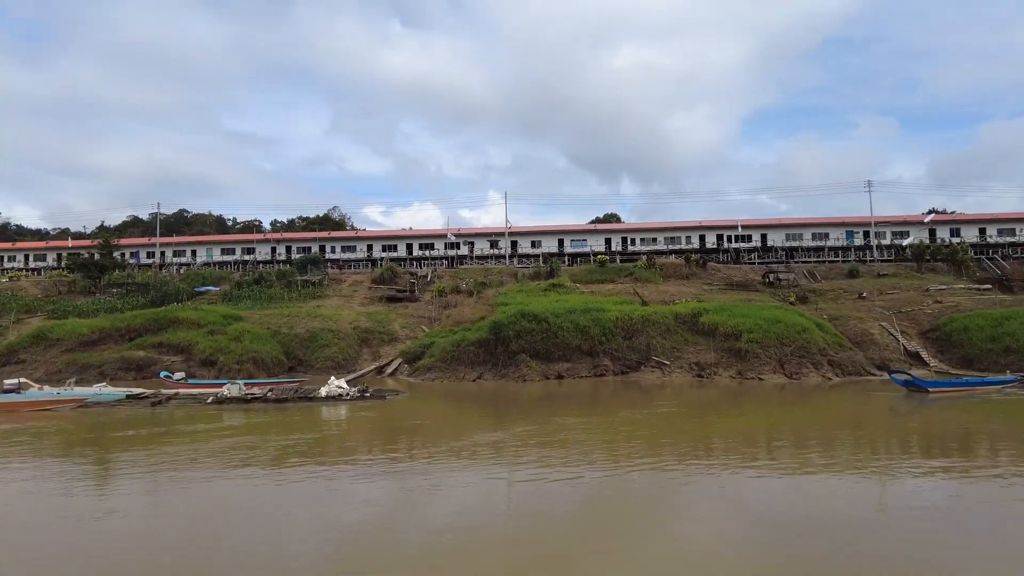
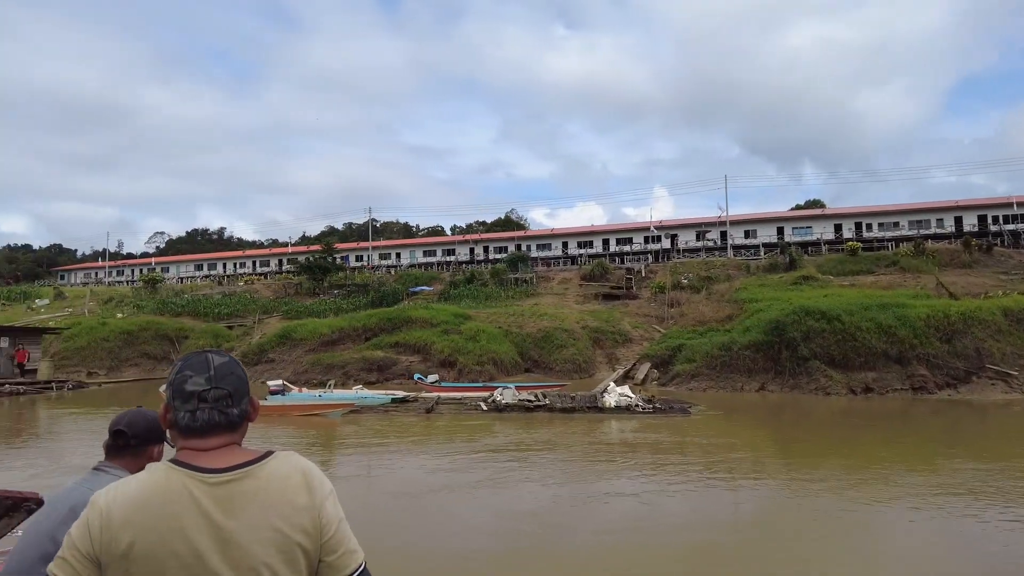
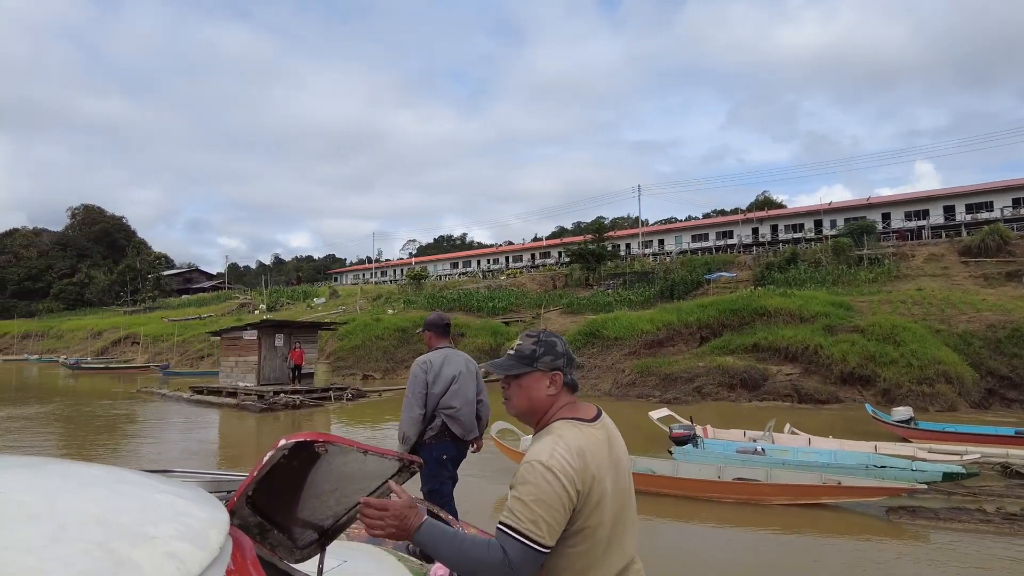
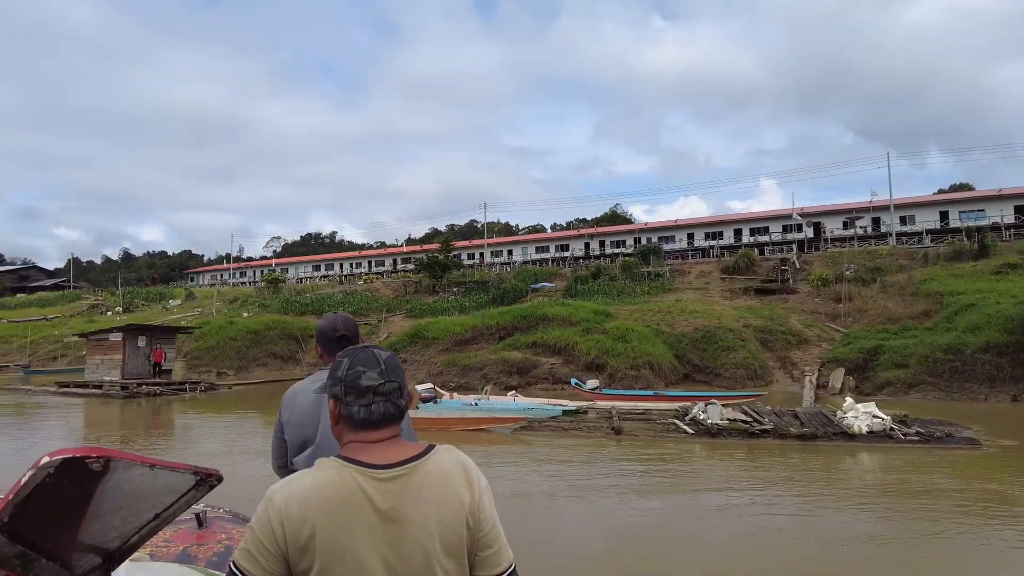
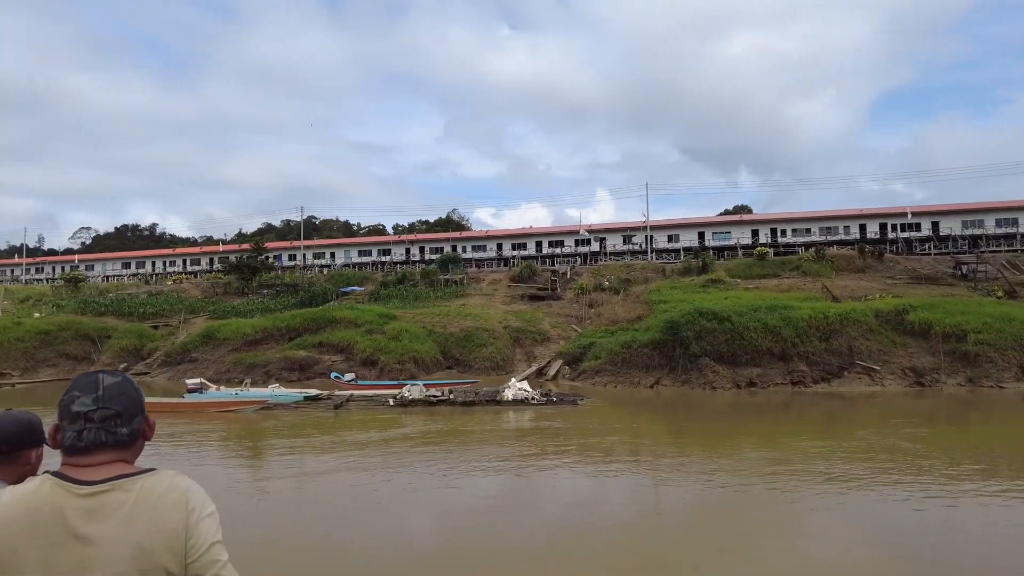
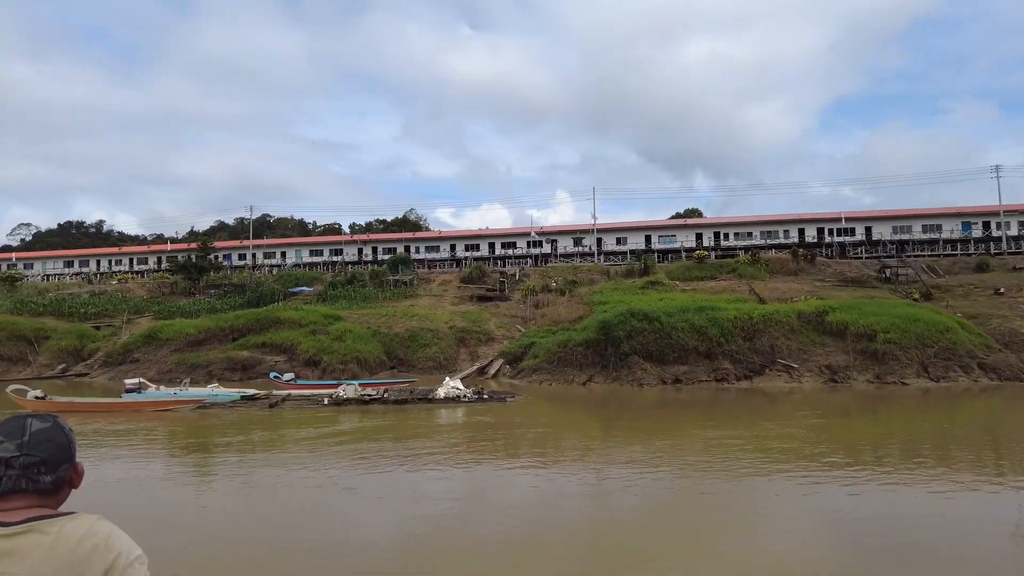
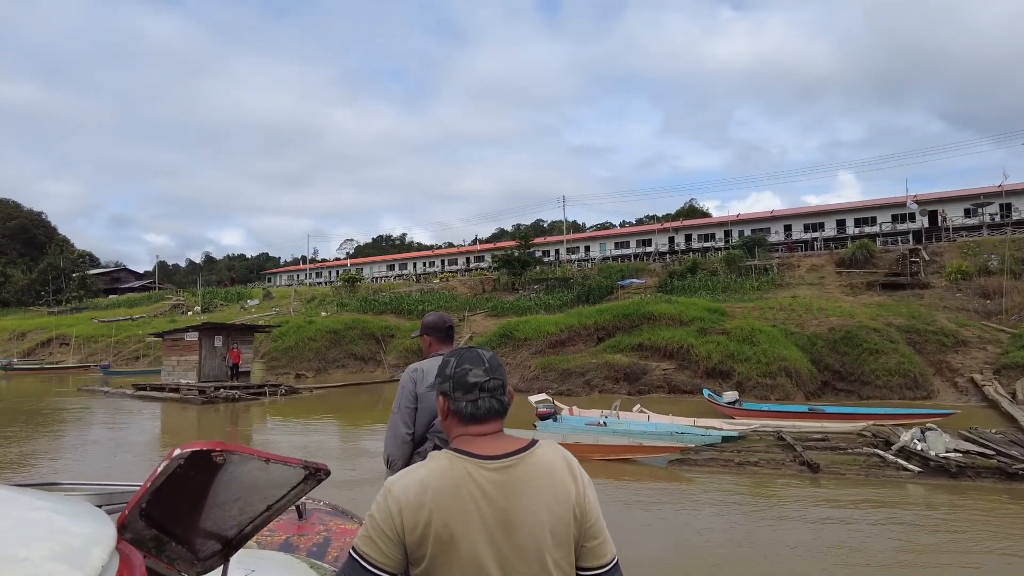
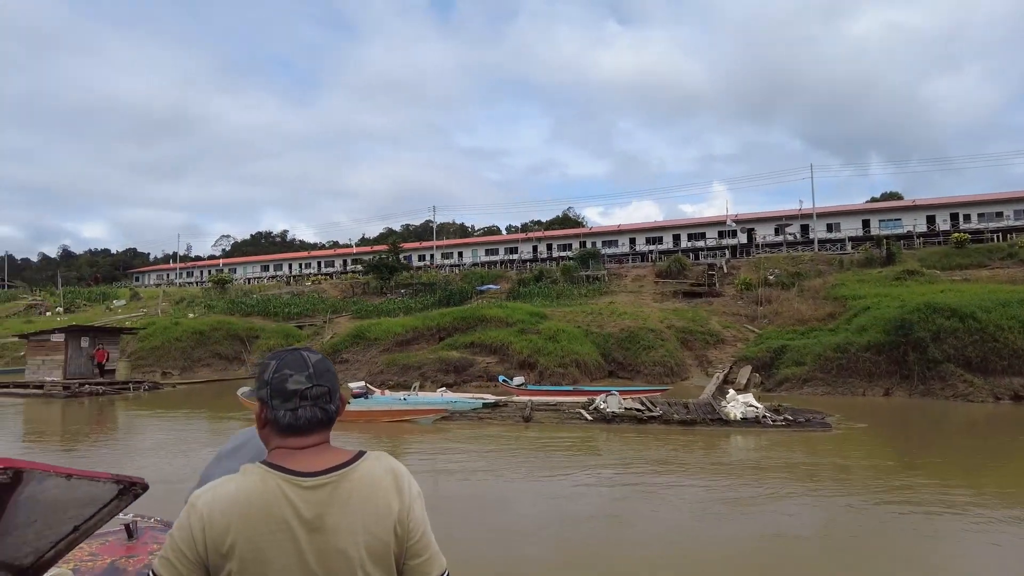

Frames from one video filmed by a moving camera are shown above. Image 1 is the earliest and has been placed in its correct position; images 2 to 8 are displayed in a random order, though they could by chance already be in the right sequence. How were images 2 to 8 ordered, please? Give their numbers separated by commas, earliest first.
6, 5, 2, 8, 4, 7, 3
